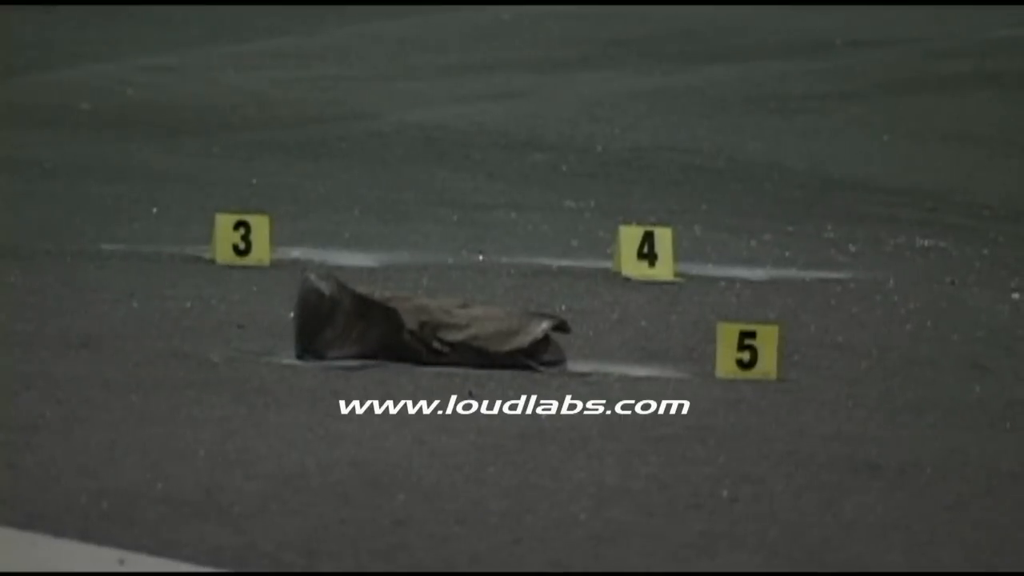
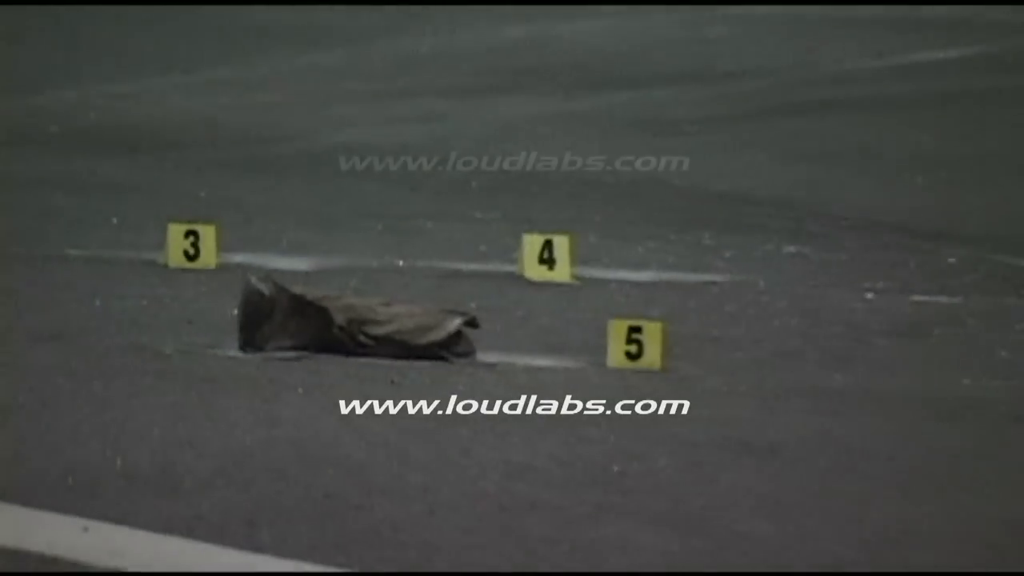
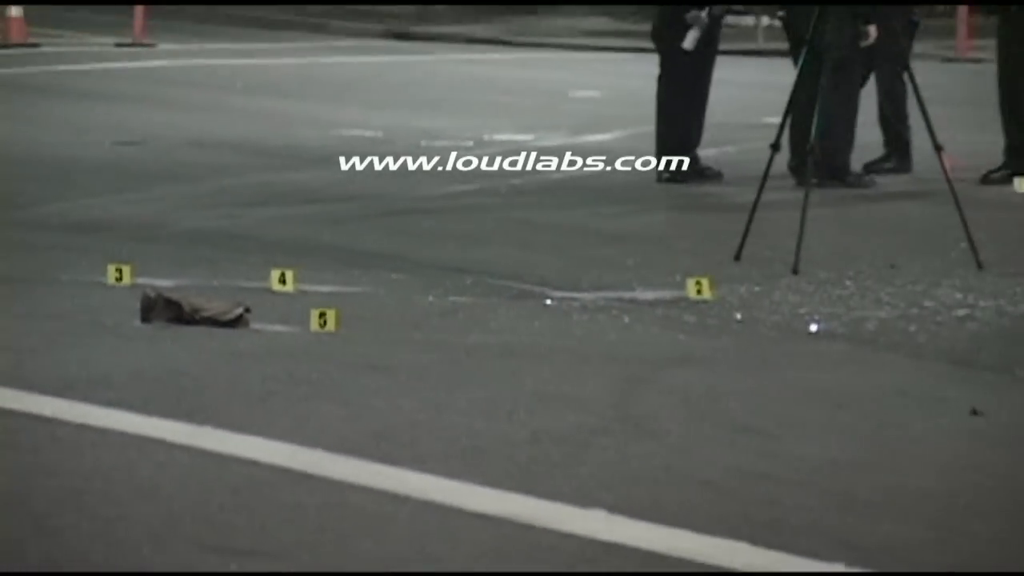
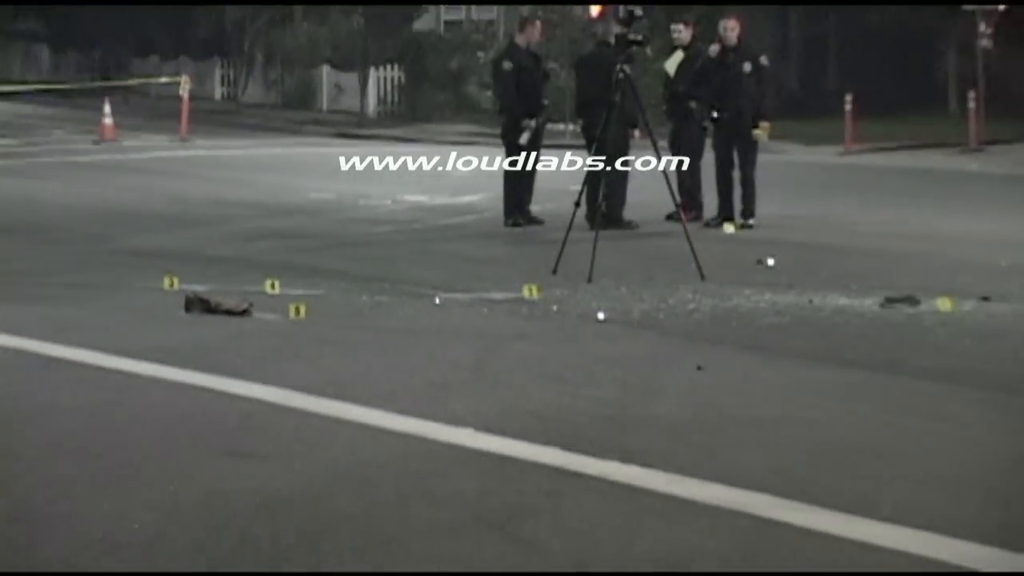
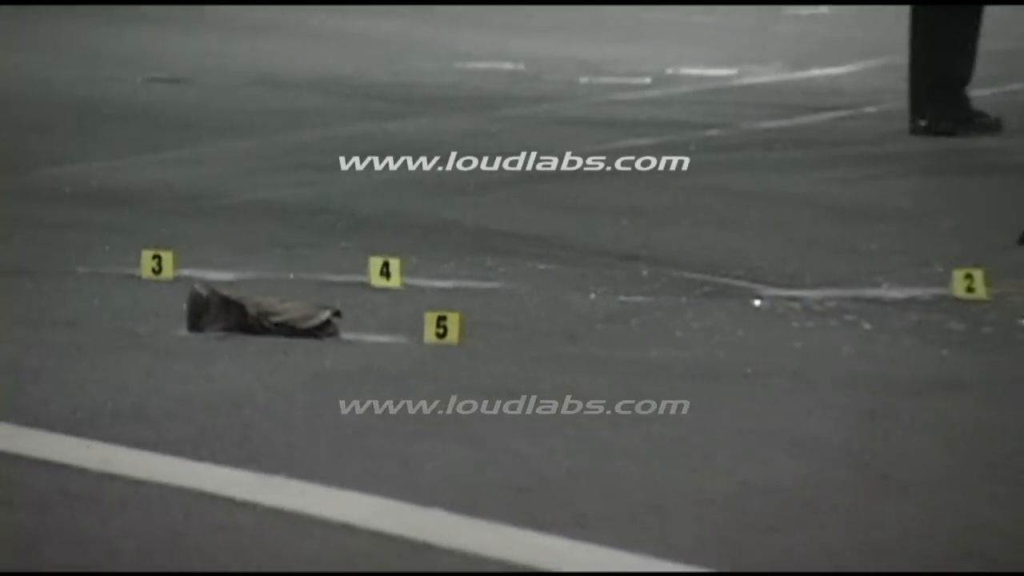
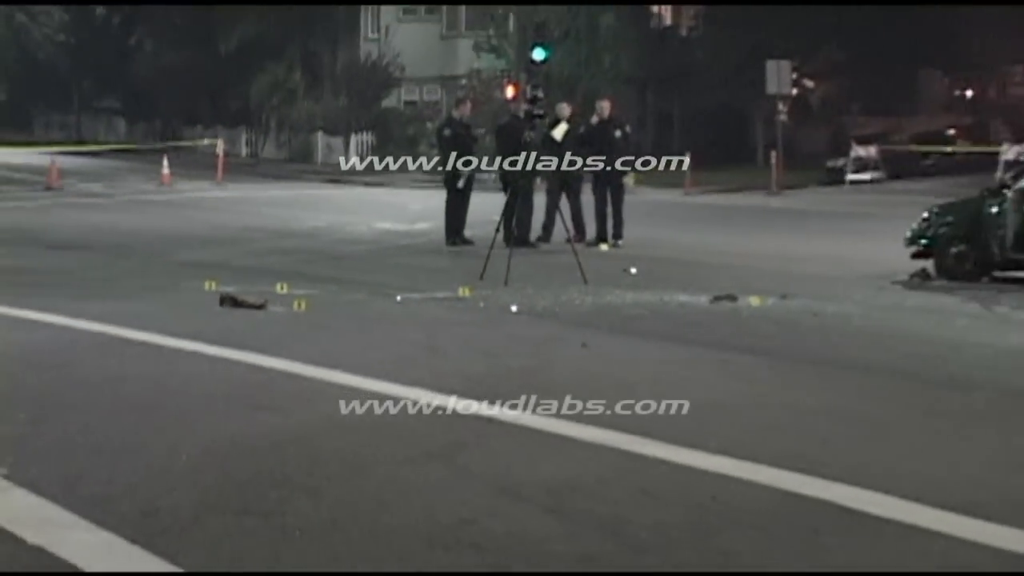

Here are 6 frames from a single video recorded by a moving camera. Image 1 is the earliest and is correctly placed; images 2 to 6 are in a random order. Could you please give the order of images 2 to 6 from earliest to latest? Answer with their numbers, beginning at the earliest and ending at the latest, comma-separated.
2, 5, 3, 4, 6
